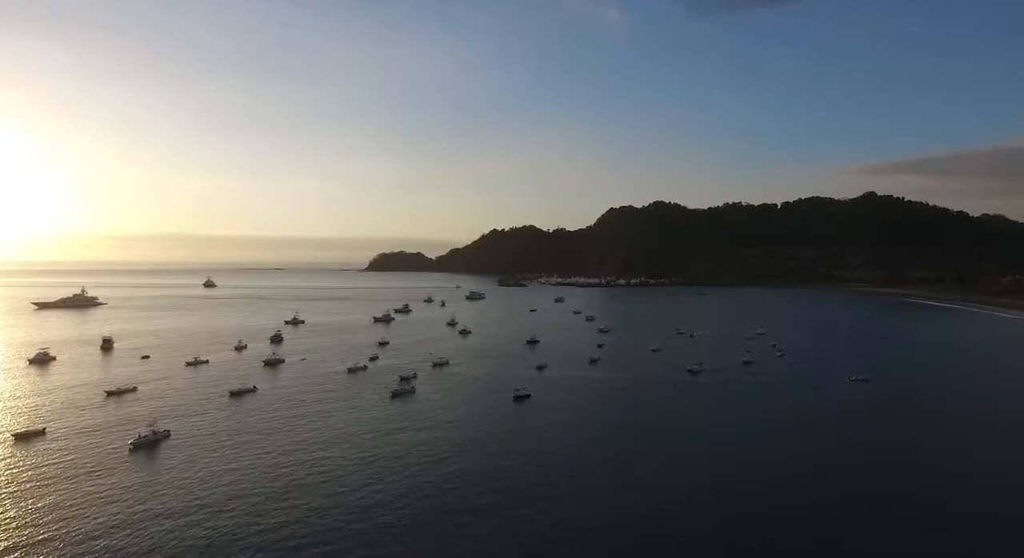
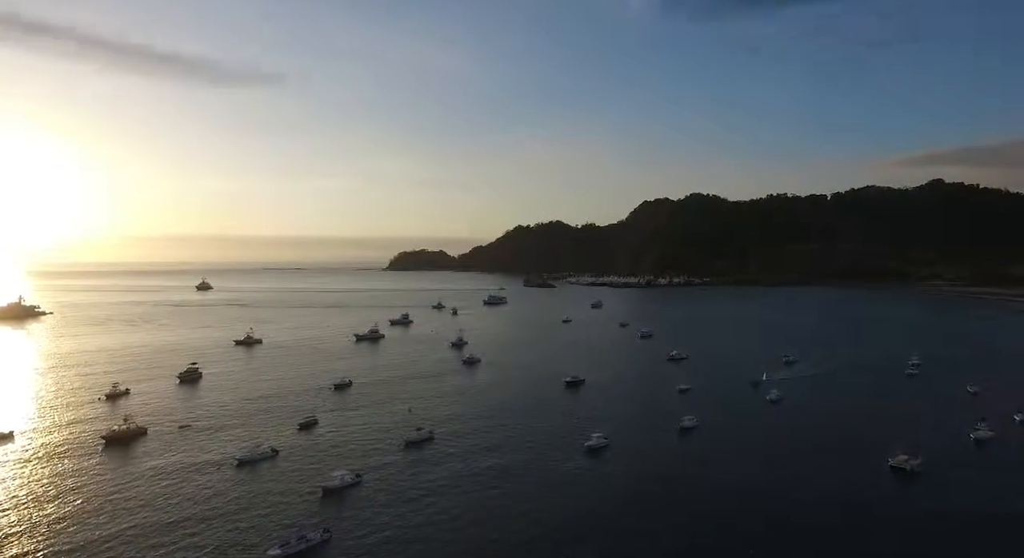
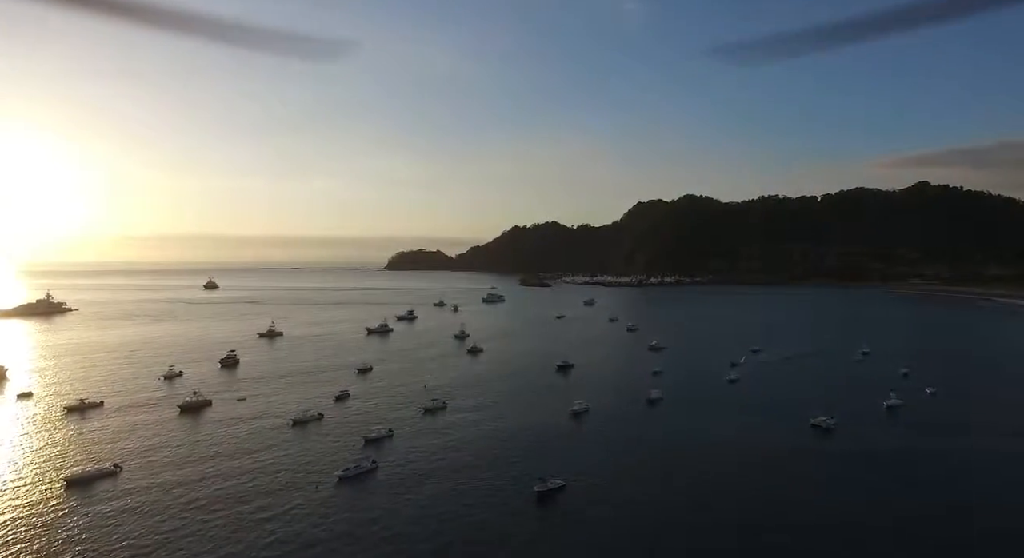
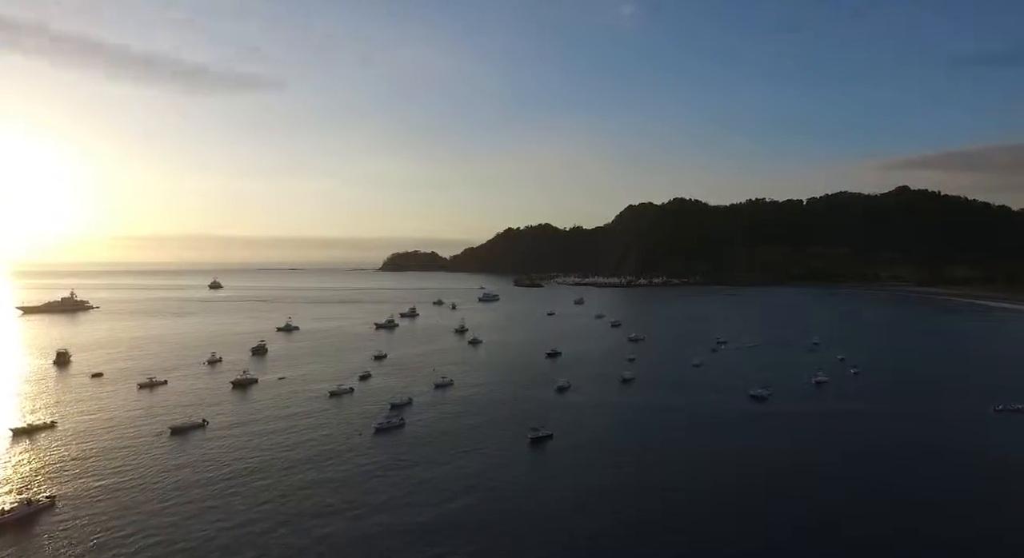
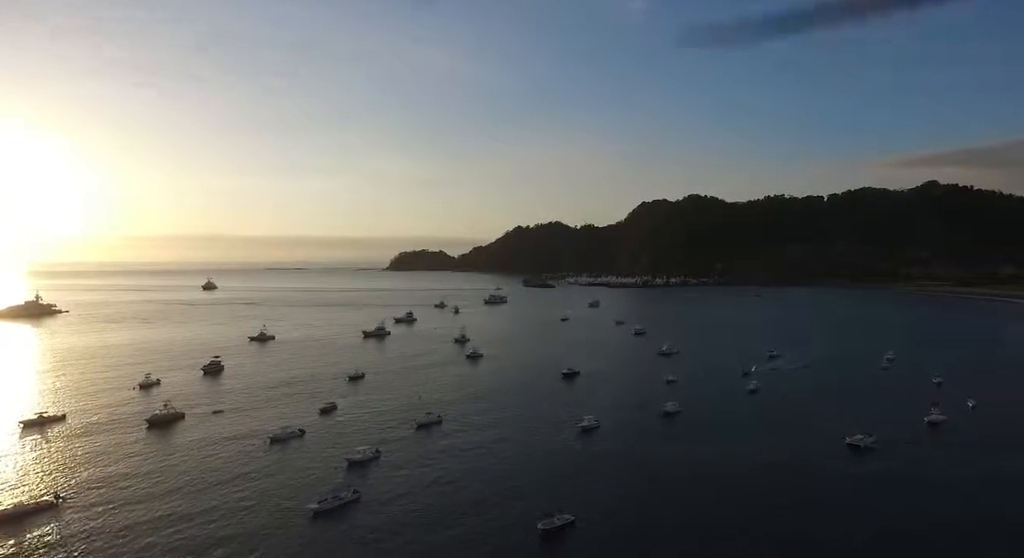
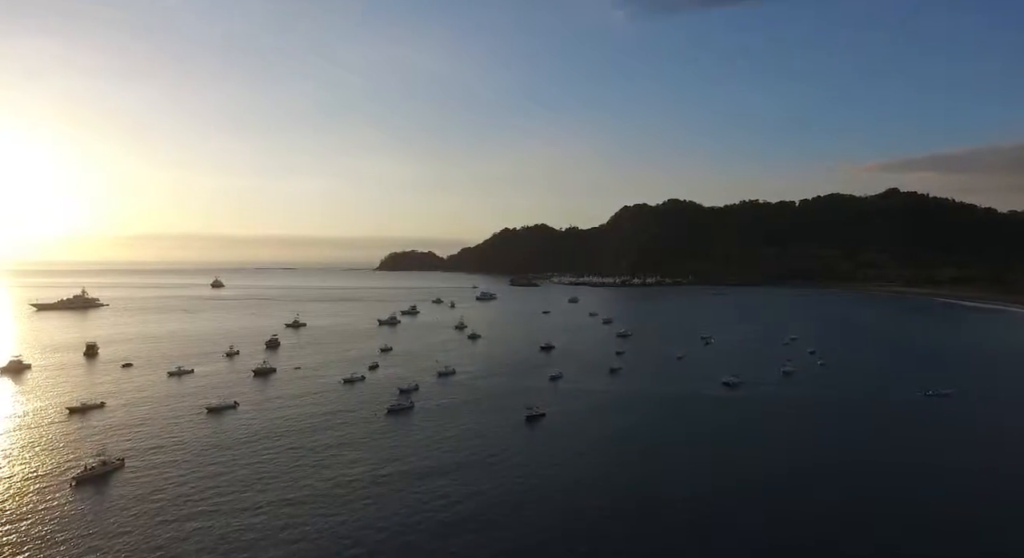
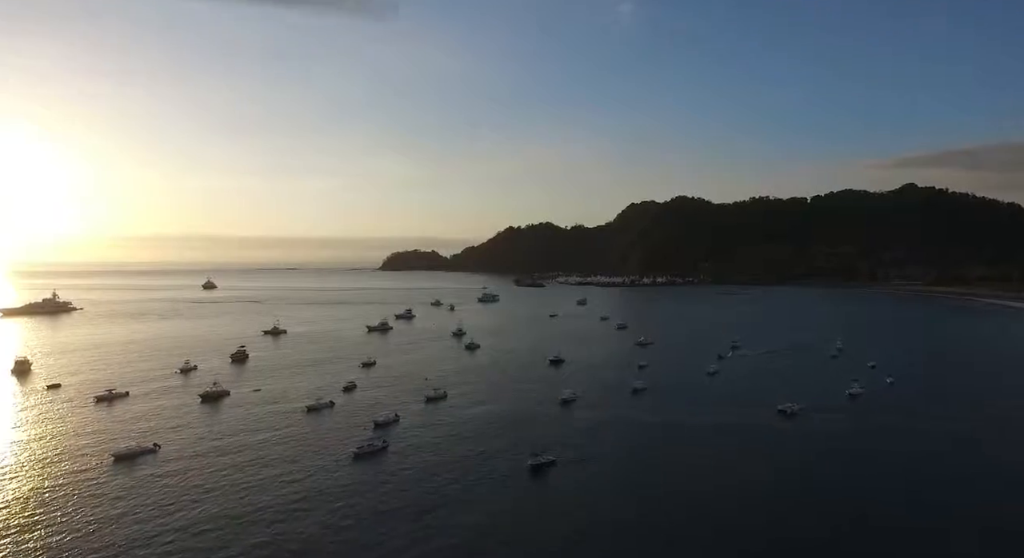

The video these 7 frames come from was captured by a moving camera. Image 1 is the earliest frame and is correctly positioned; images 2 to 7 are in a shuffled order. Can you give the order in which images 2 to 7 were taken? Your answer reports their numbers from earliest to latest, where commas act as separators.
6, 4, 7, 3, 5, 2
